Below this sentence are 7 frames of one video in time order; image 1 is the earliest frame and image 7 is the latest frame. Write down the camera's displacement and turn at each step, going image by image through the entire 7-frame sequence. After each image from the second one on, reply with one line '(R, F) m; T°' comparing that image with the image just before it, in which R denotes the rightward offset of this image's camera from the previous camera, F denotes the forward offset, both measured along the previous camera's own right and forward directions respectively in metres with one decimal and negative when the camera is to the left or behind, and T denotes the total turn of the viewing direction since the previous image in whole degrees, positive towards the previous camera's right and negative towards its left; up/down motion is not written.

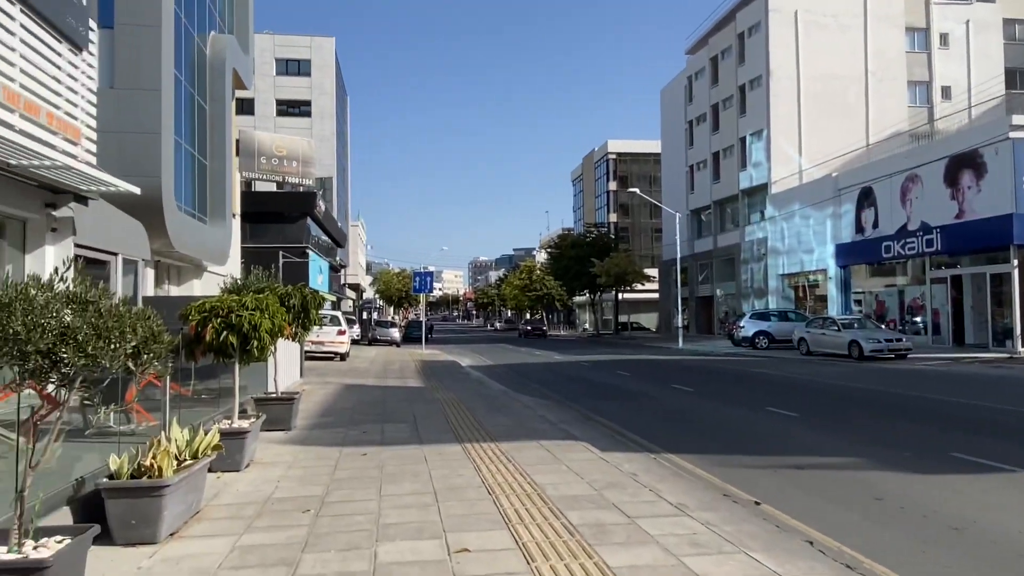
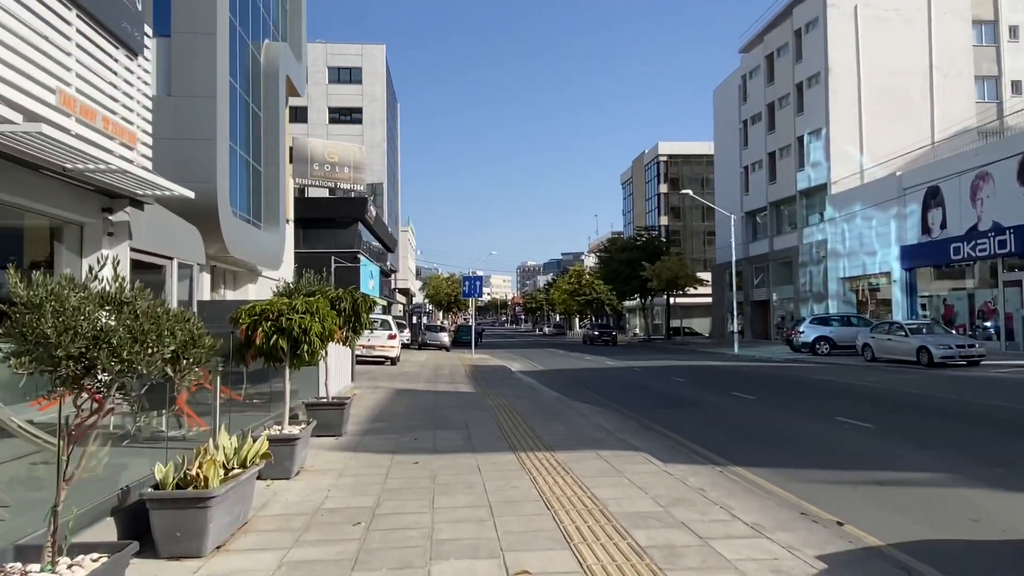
(-0.1, +0.4) m; -4°
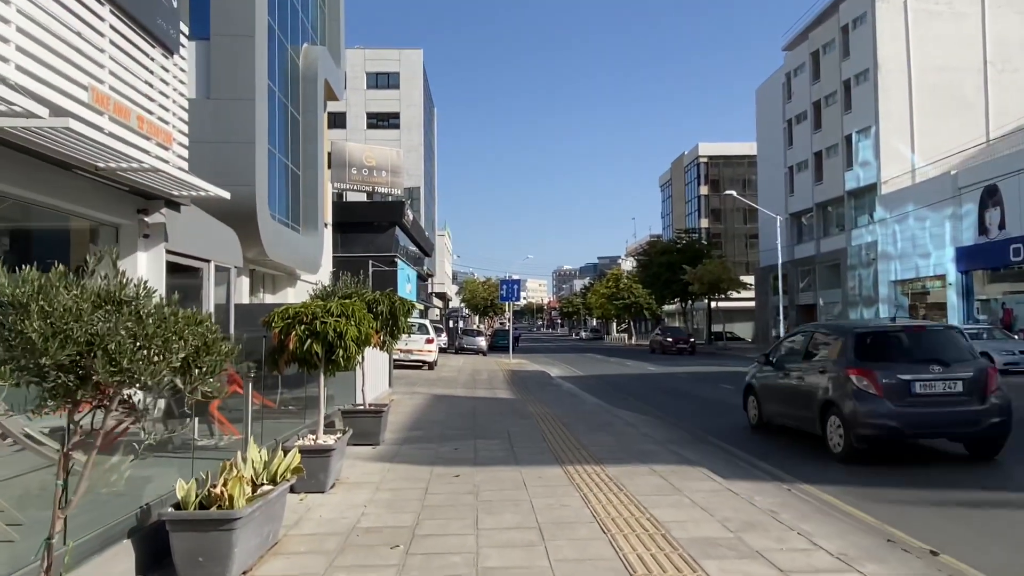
(-0.1, +0.5) m; -3°
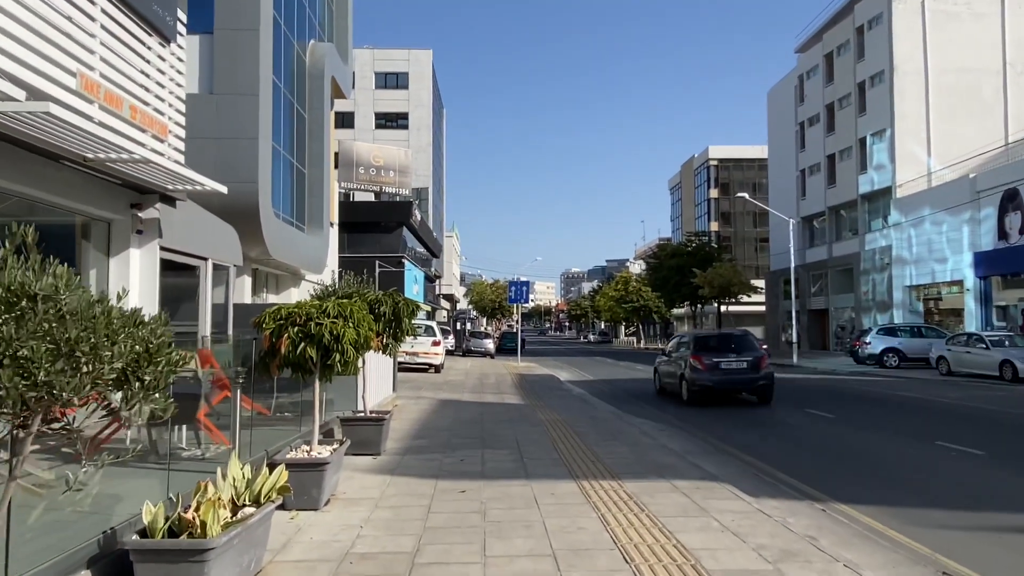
(0.0, +0.6) m; -1°
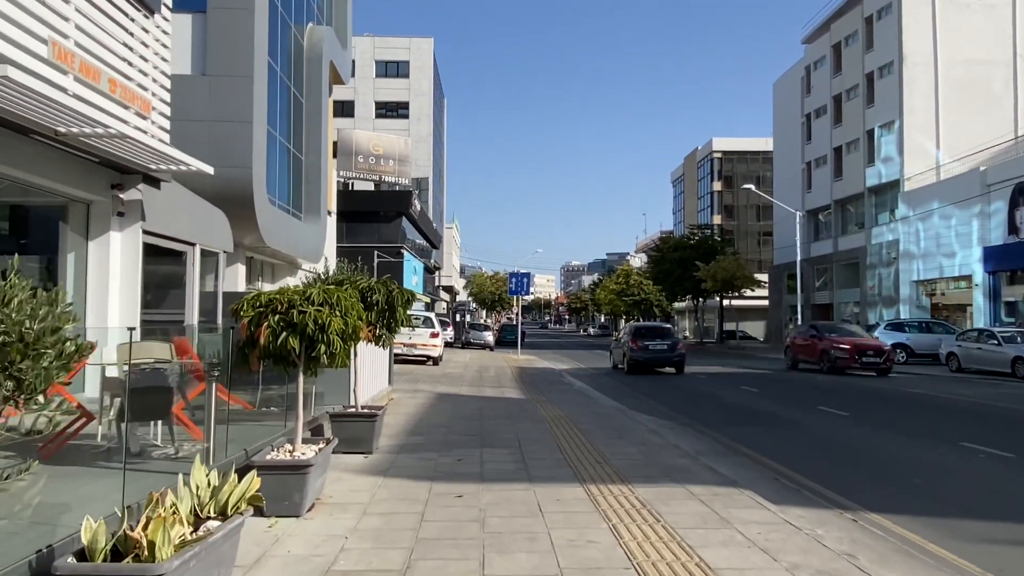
(0.0, +0.6) m; 0°
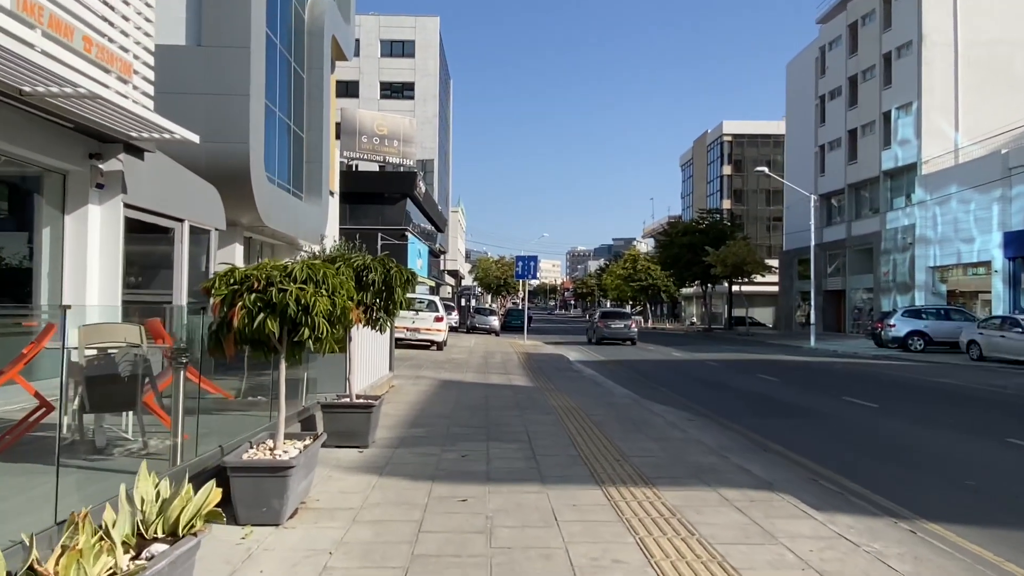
(-0.1, +0.8) m; 0°
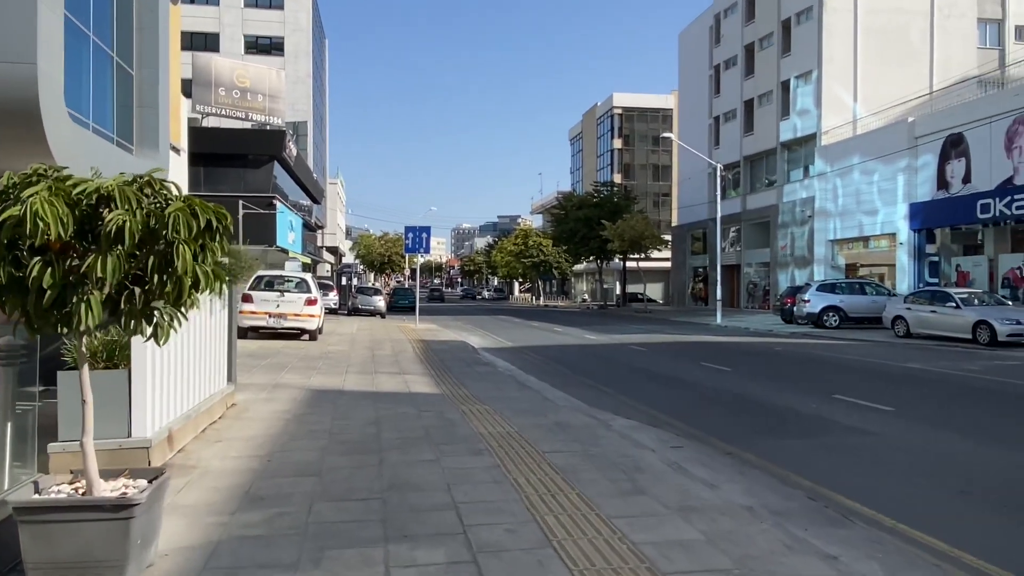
(-0.2, +4.0) m; +9°
